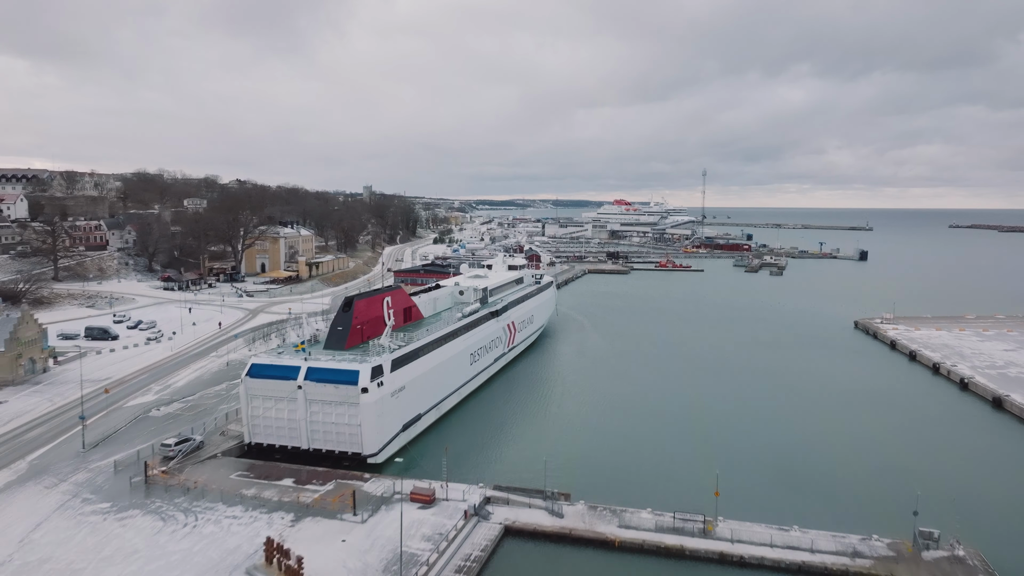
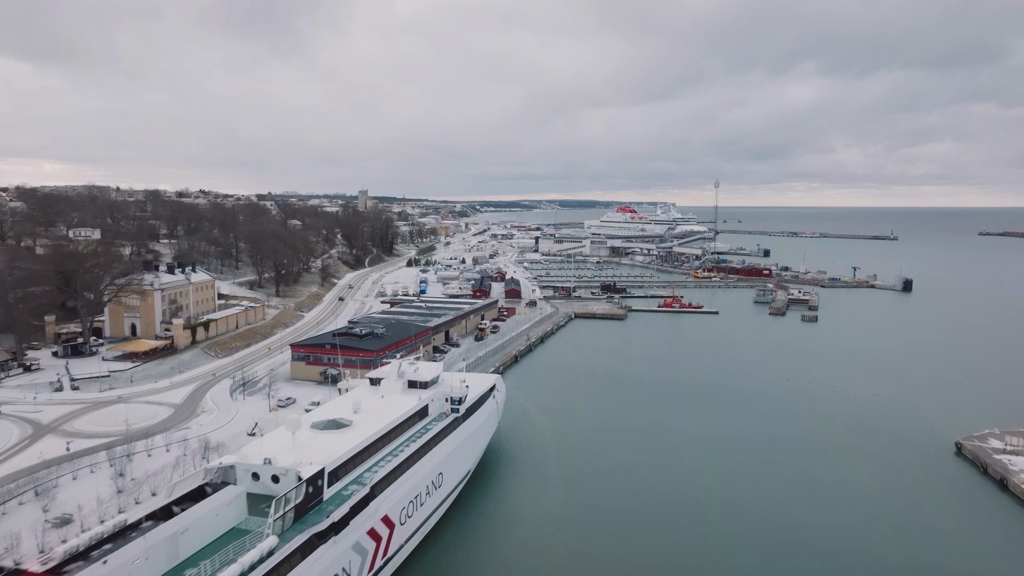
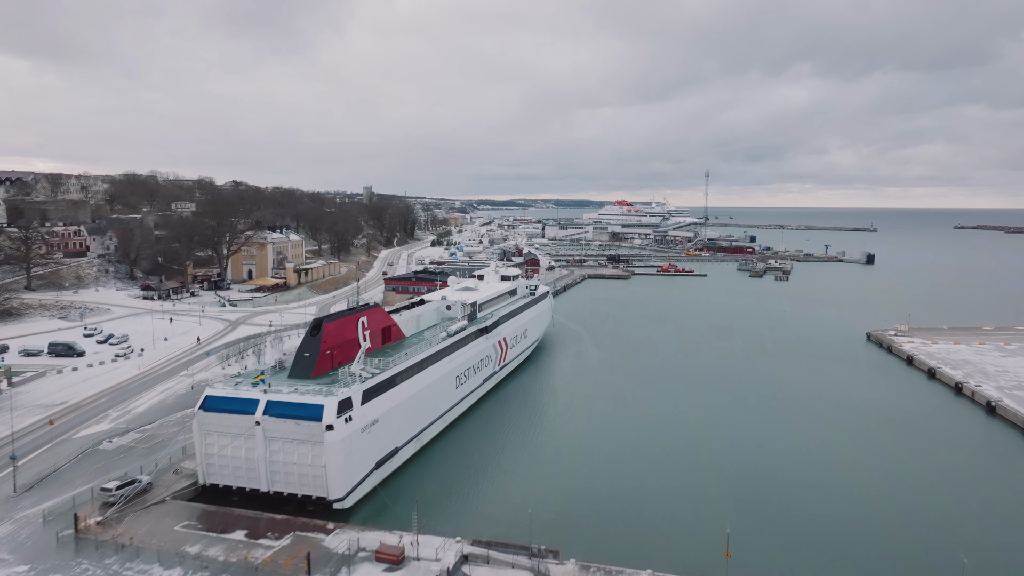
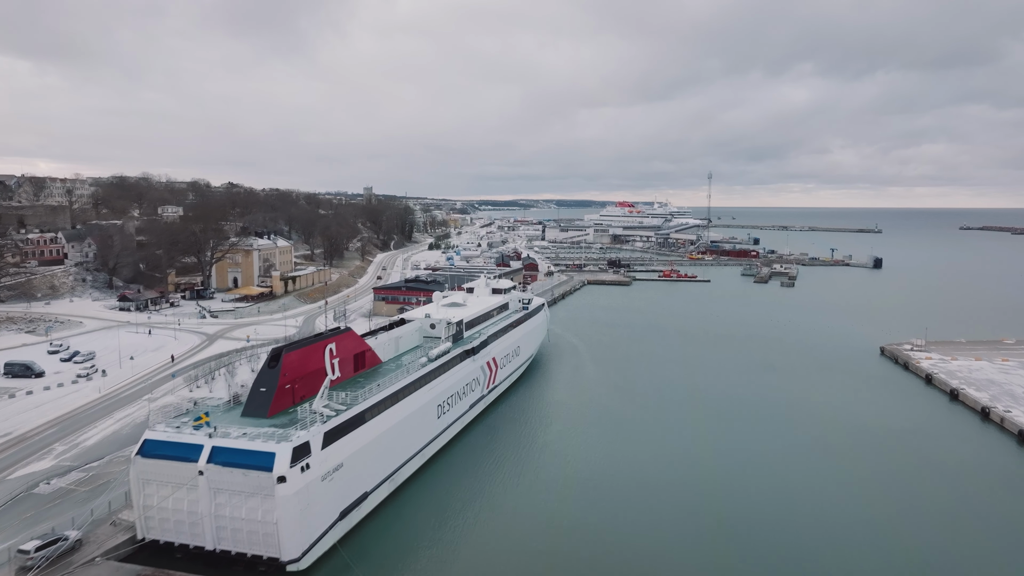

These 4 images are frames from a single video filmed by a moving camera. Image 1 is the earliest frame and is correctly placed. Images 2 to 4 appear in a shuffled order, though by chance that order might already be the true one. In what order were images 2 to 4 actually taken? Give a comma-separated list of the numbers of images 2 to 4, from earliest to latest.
3, 4, 2
